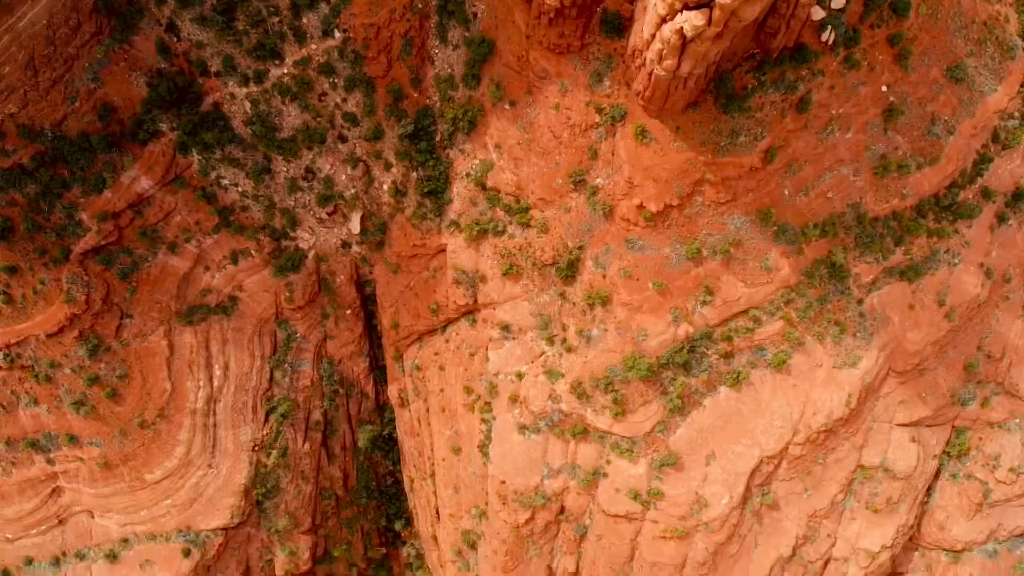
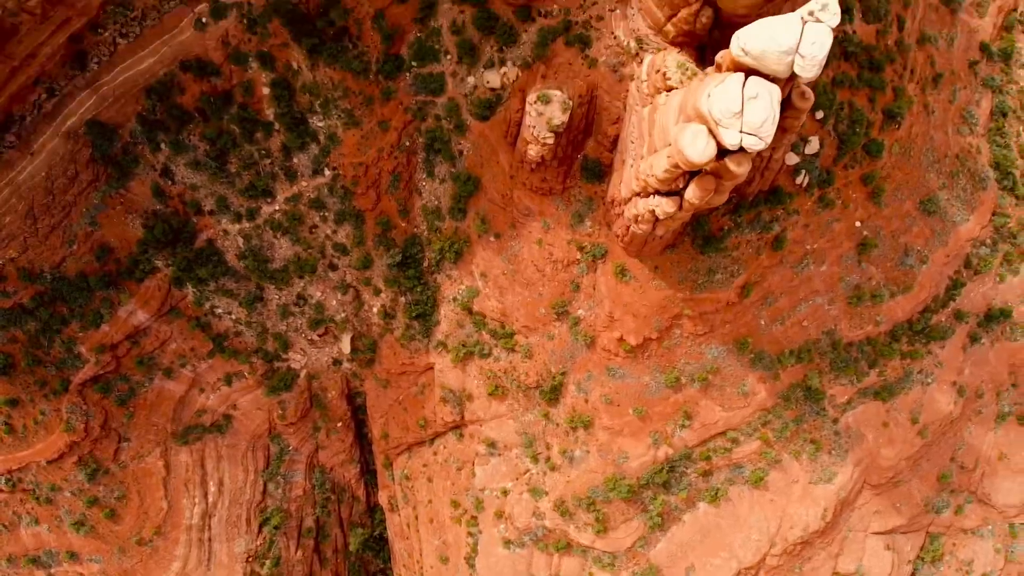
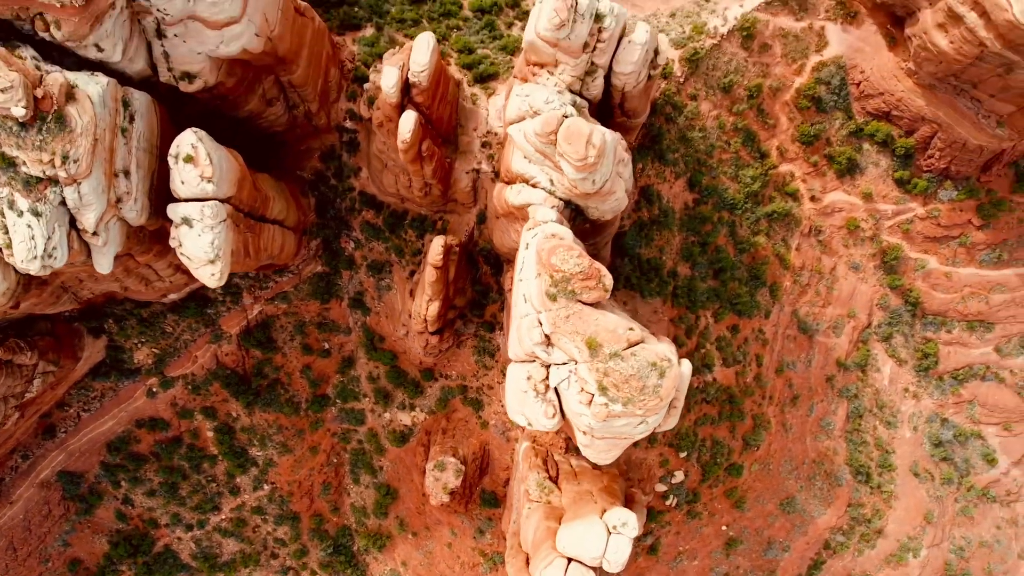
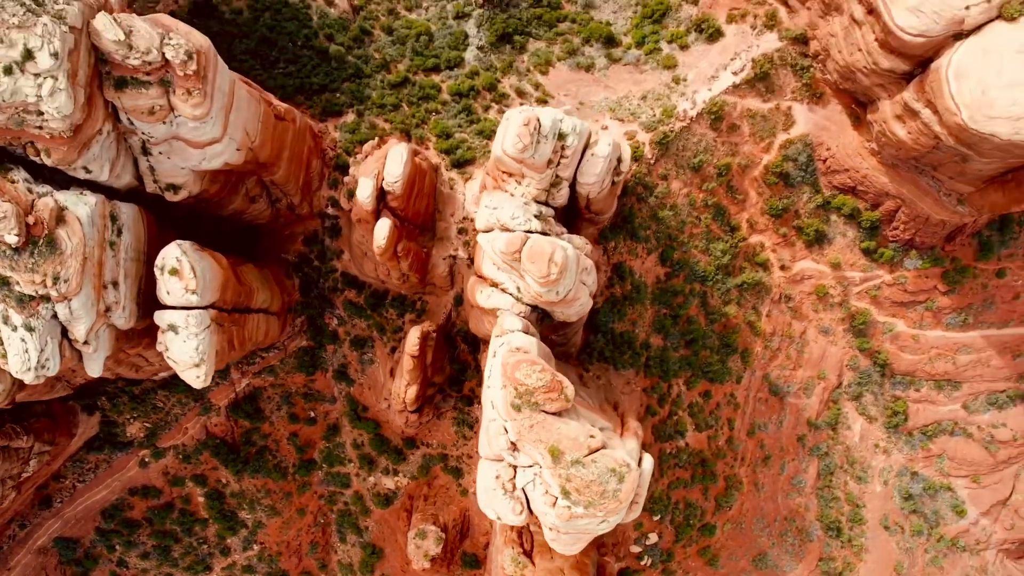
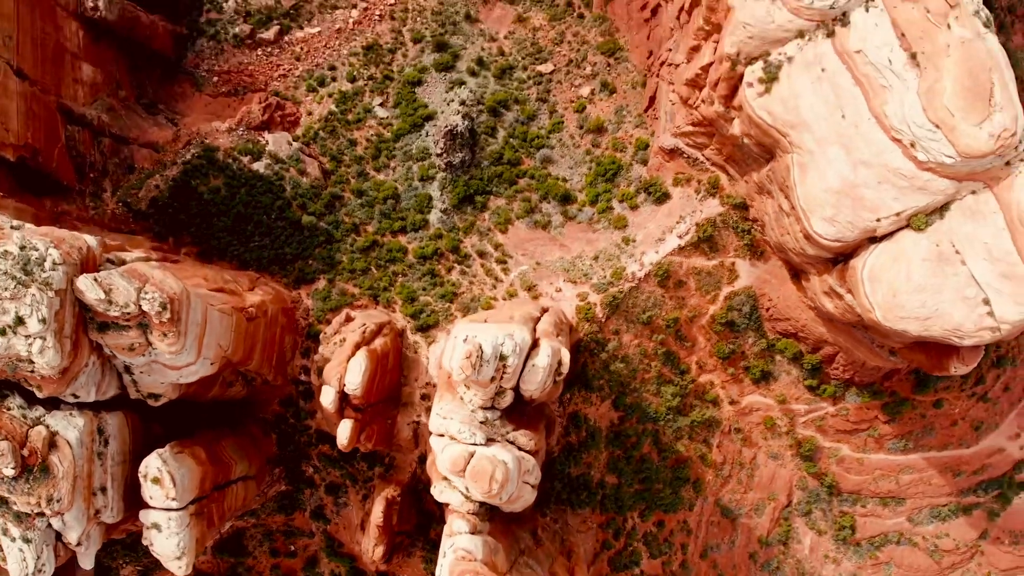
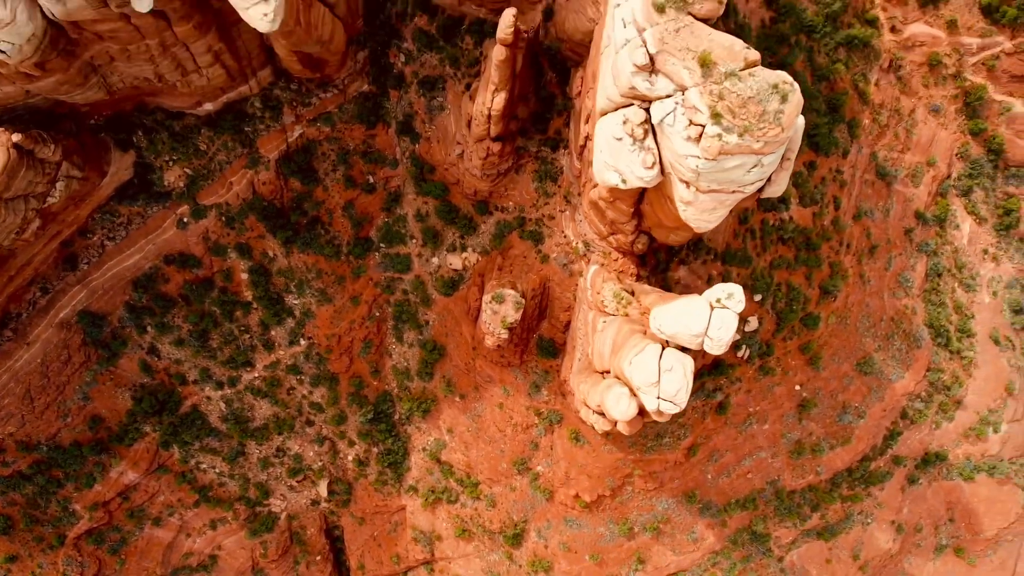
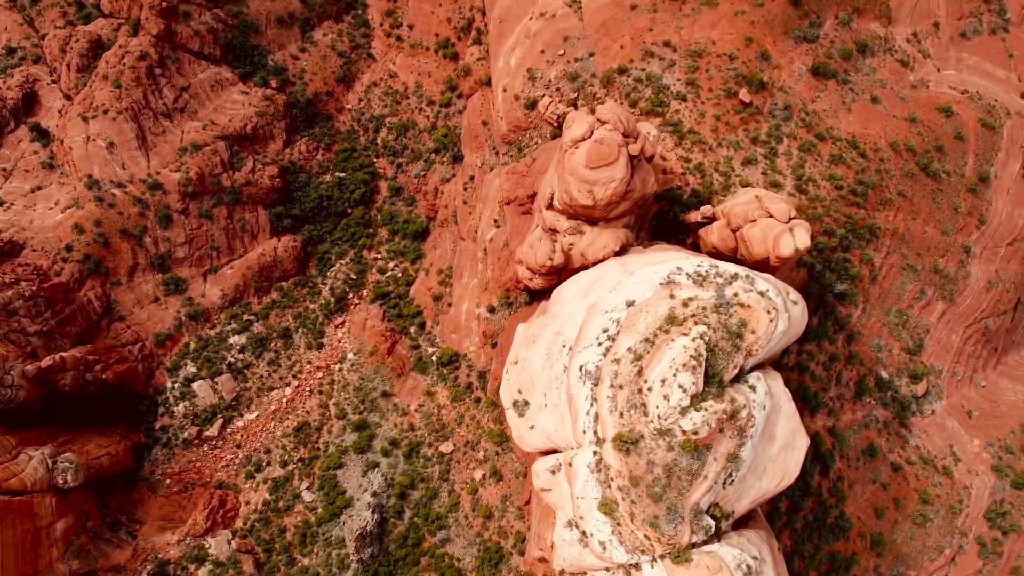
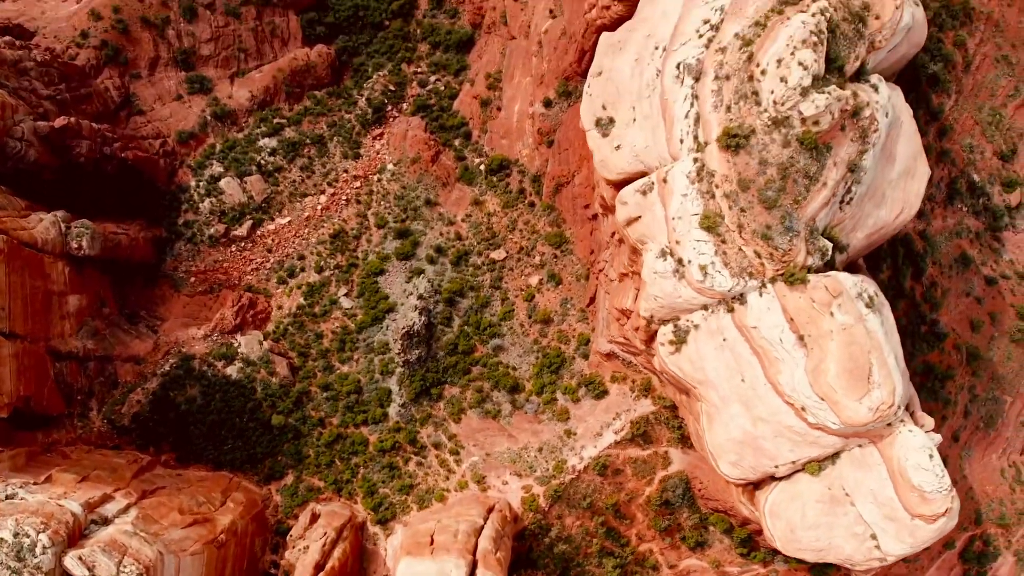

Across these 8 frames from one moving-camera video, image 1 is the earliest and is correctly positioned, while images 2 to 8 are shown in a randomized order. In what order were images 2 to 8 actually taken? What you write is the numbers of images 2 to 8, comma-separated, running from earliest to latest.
2, 6, 3, 4, 5, 8, 7
